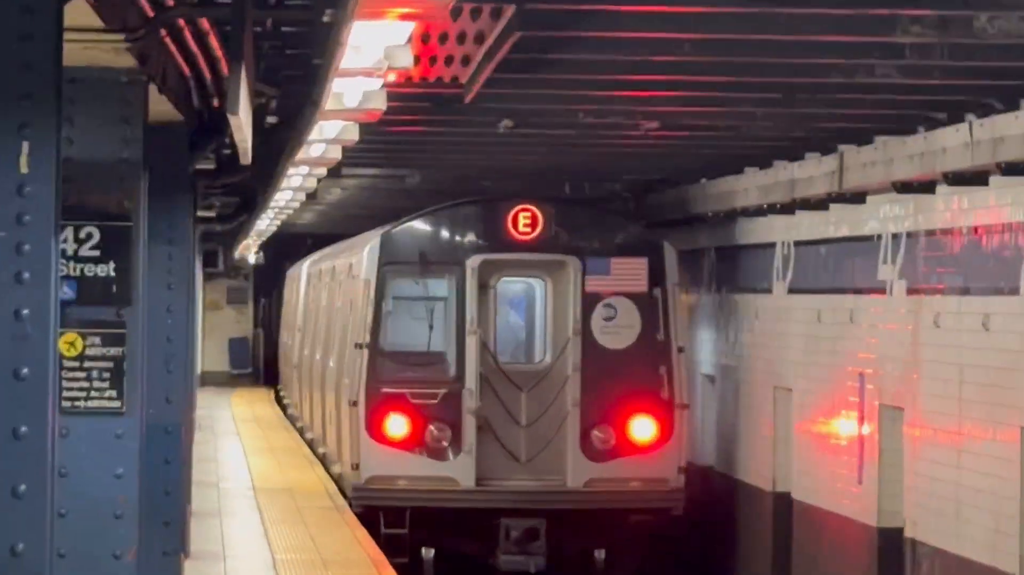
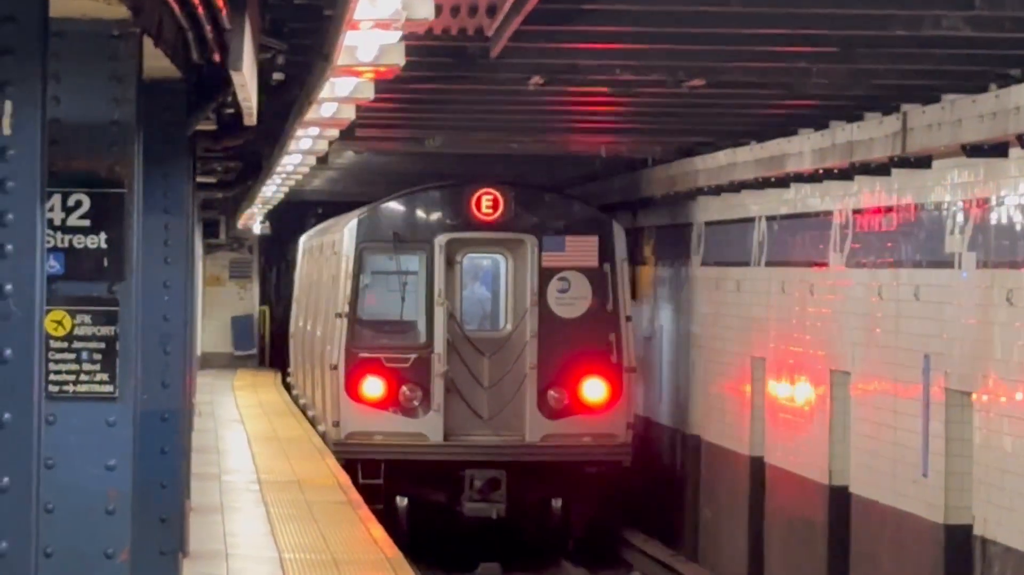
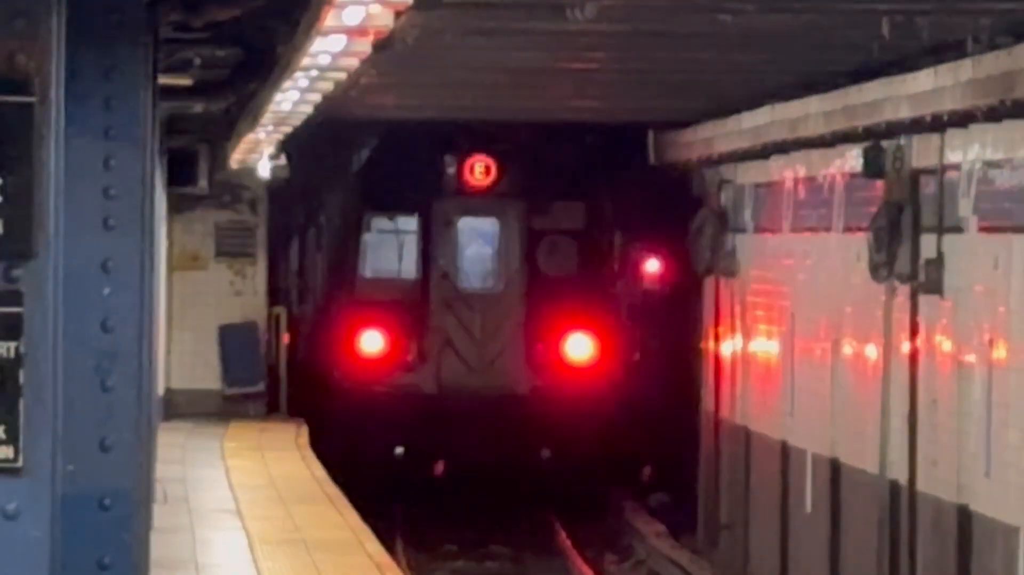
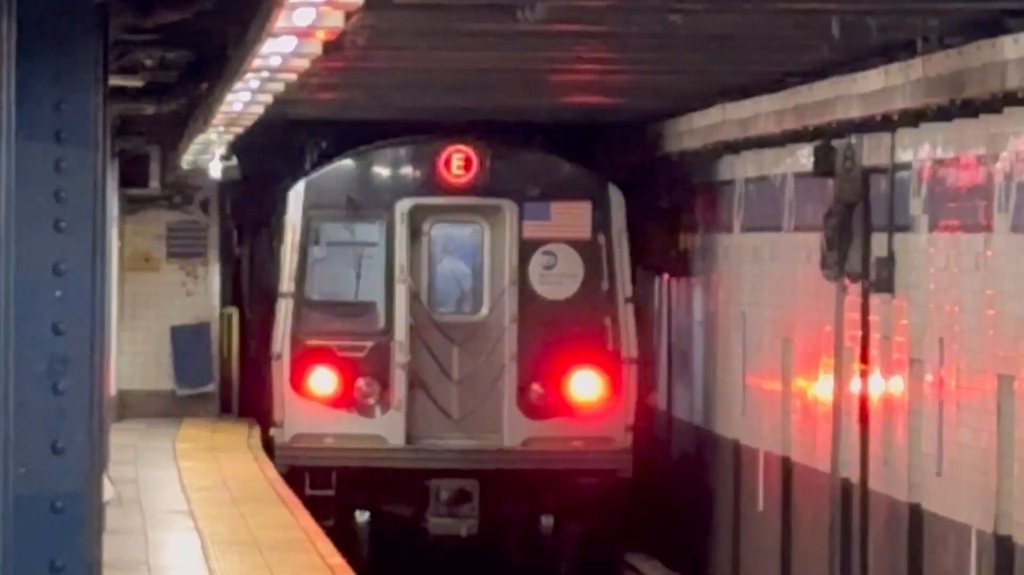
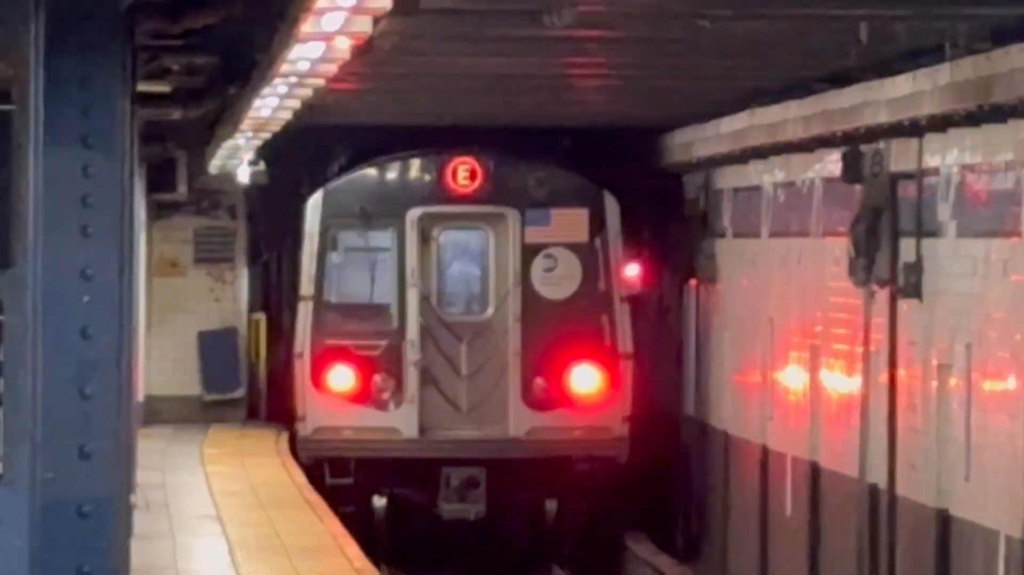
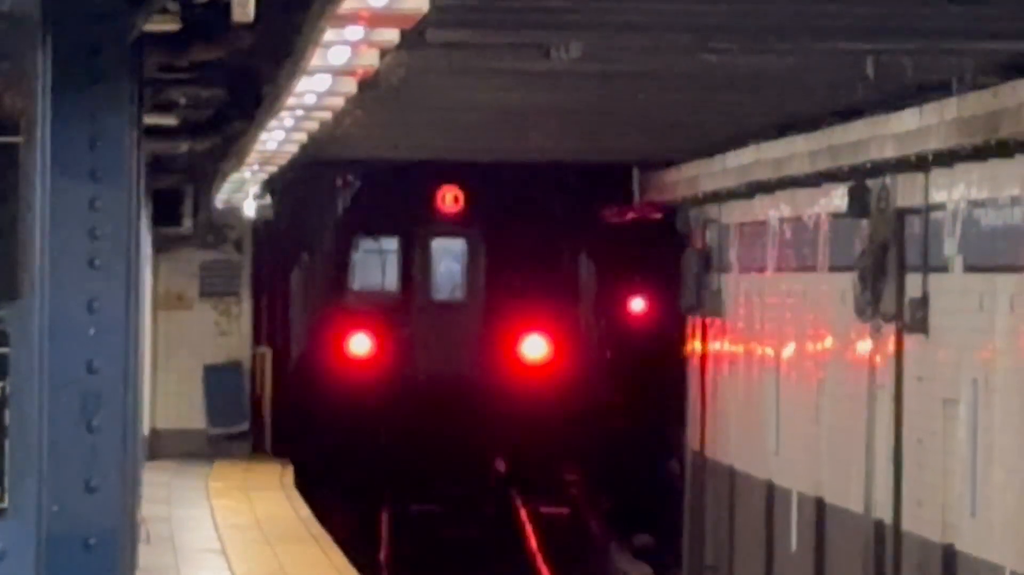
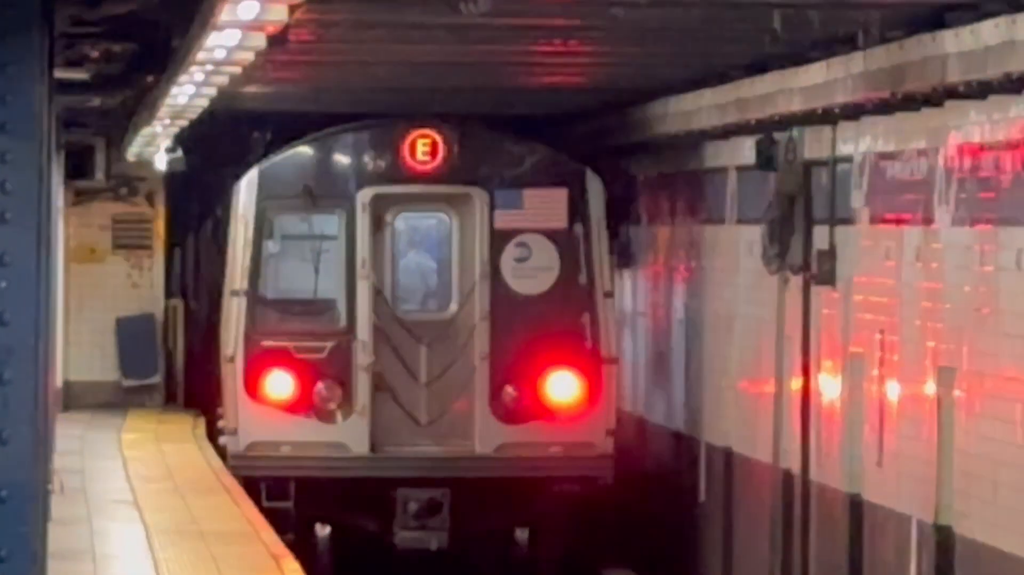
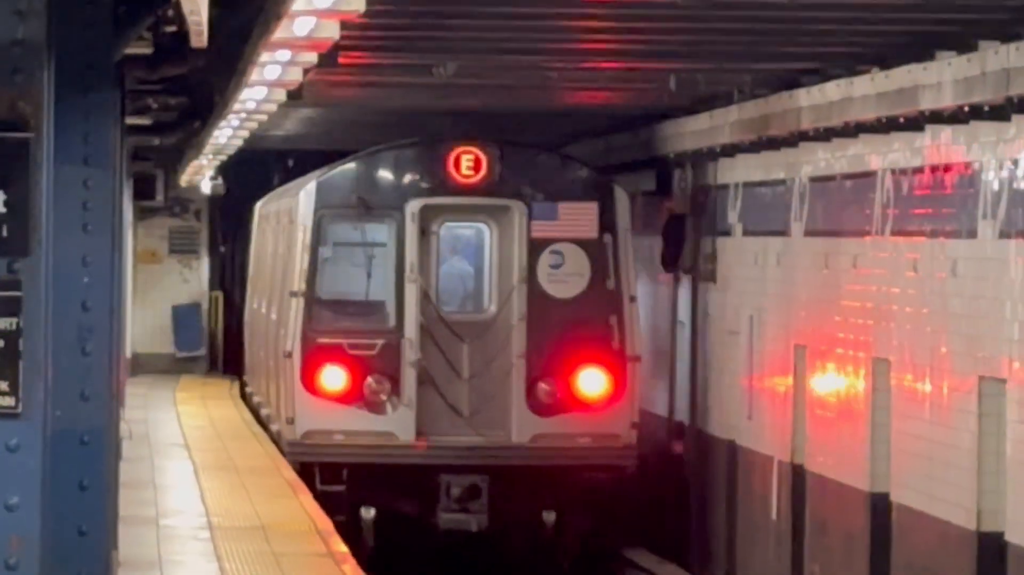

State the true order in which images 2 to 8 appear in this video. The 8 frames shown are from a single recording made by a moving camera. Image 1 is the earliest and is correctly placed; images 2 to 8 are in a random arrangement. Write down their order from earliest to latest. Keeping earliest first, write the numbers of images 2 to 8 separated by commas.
2, 8, 7, 4, 5, 3, 6
